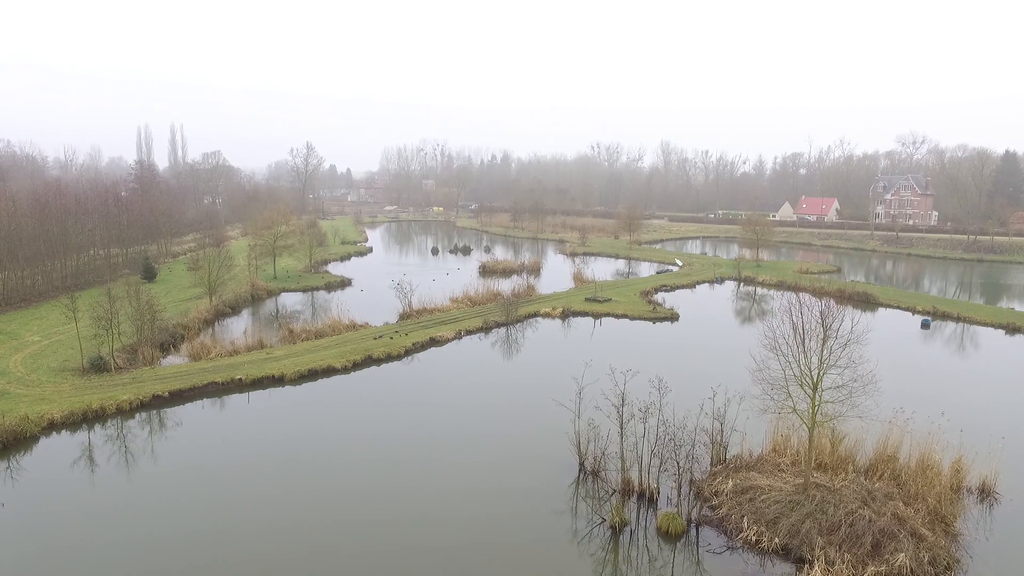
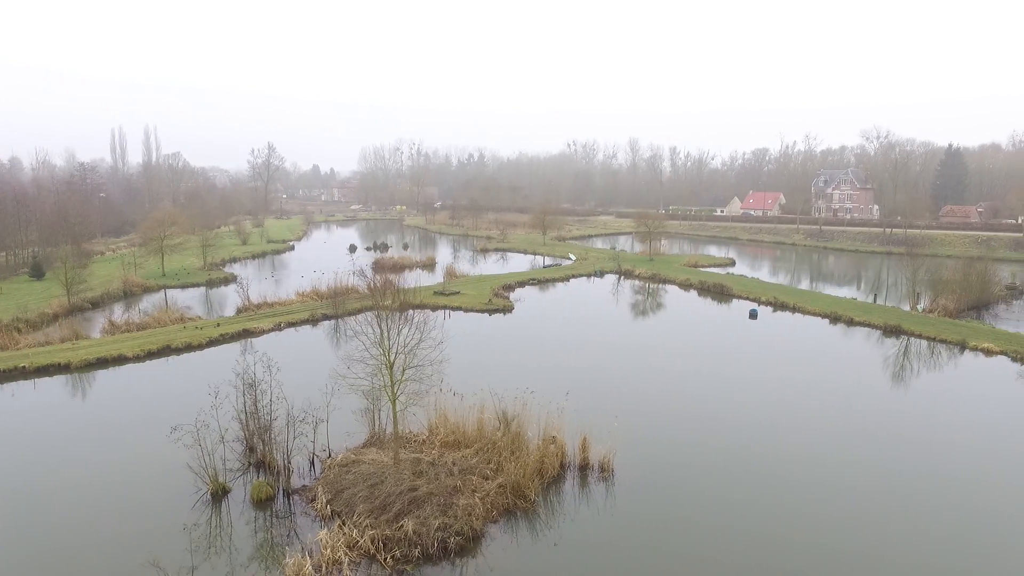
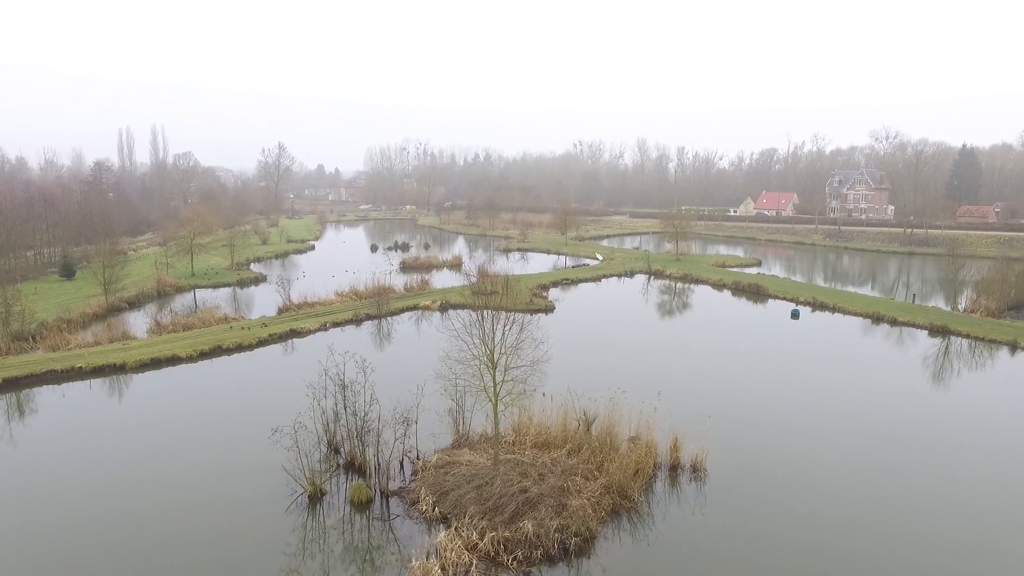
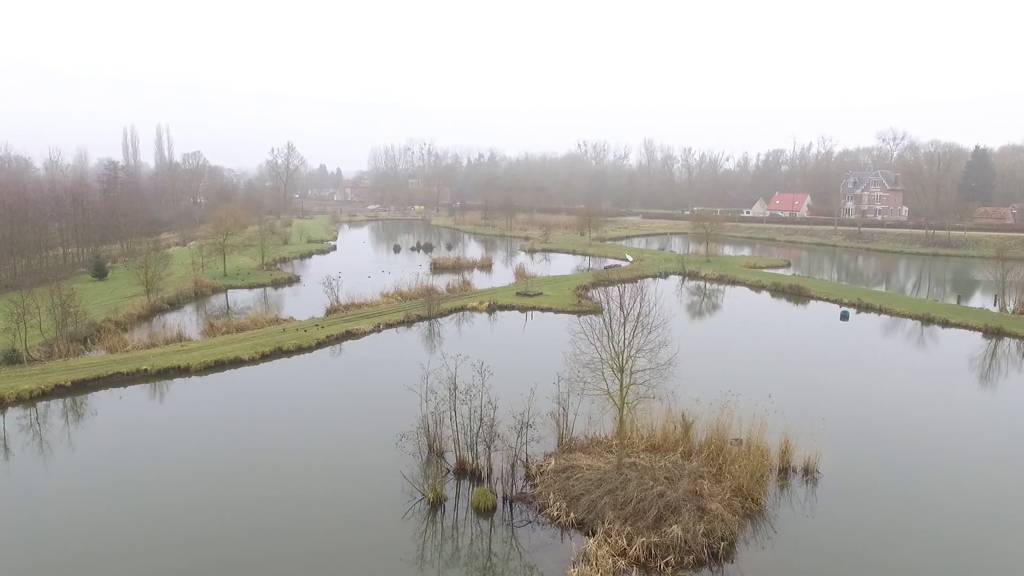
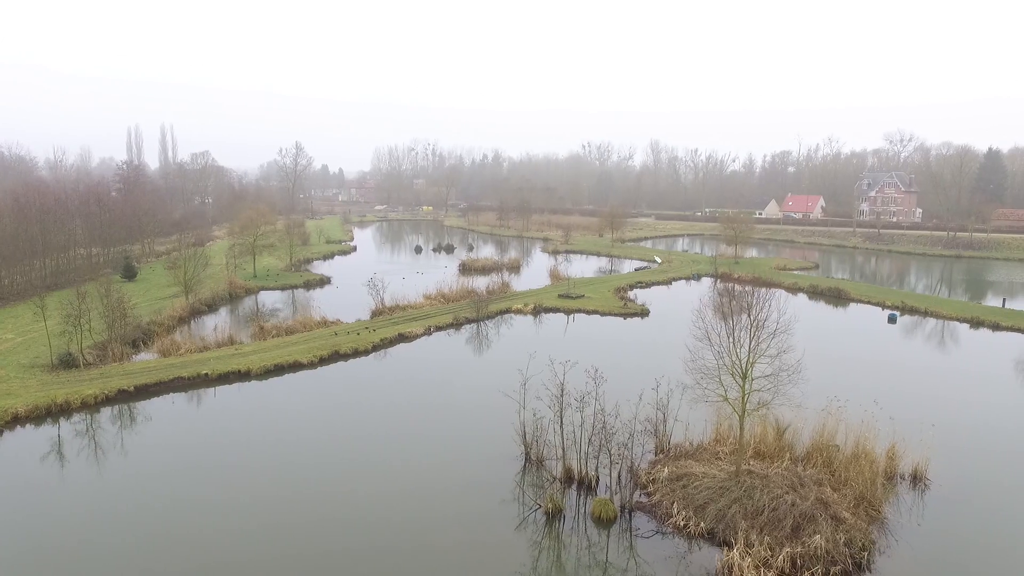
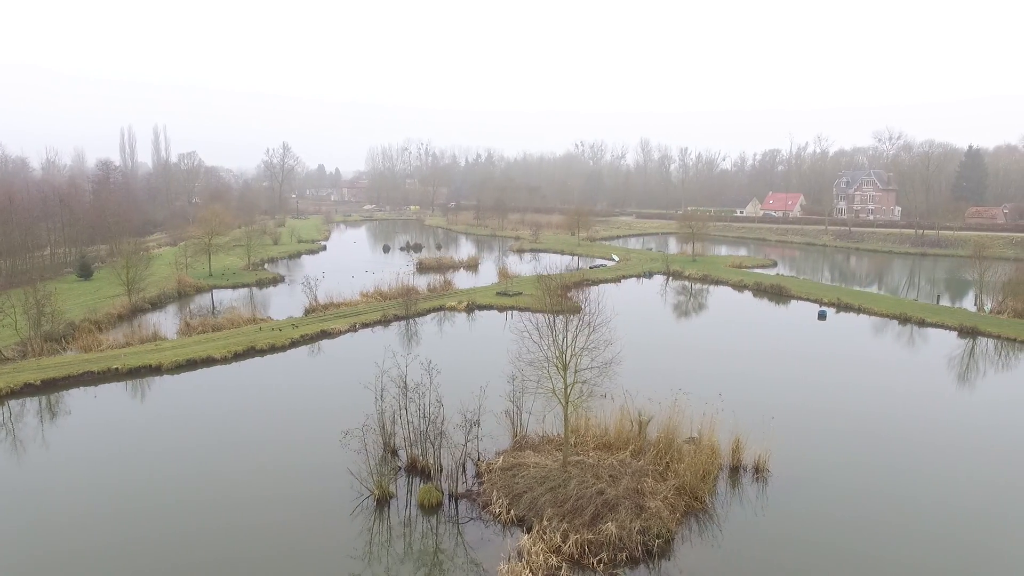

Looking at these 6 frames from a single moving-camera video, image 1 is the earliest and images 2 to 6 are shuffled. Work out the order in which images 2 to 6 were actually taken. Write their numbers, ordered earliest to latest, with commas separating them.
5, 4, 6, 3, 2
